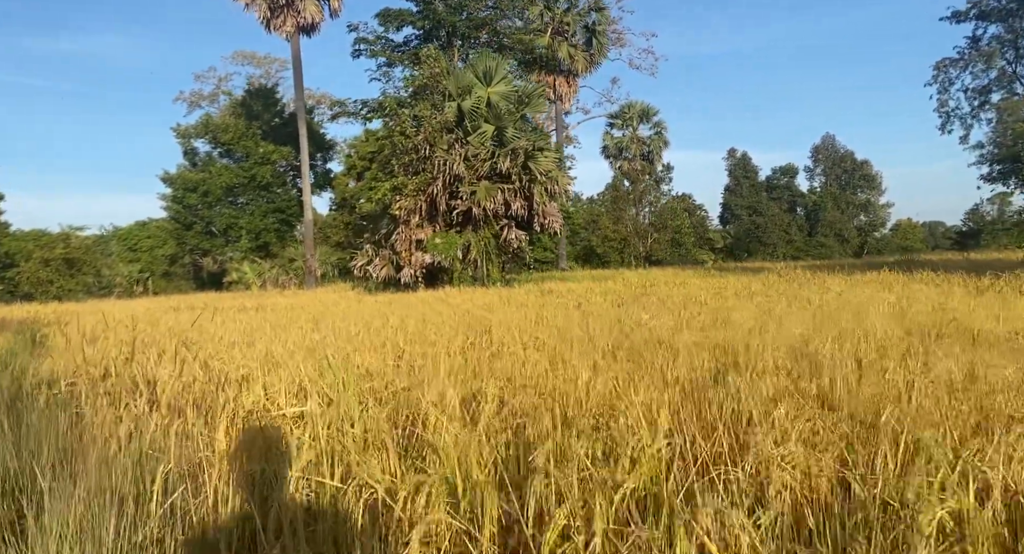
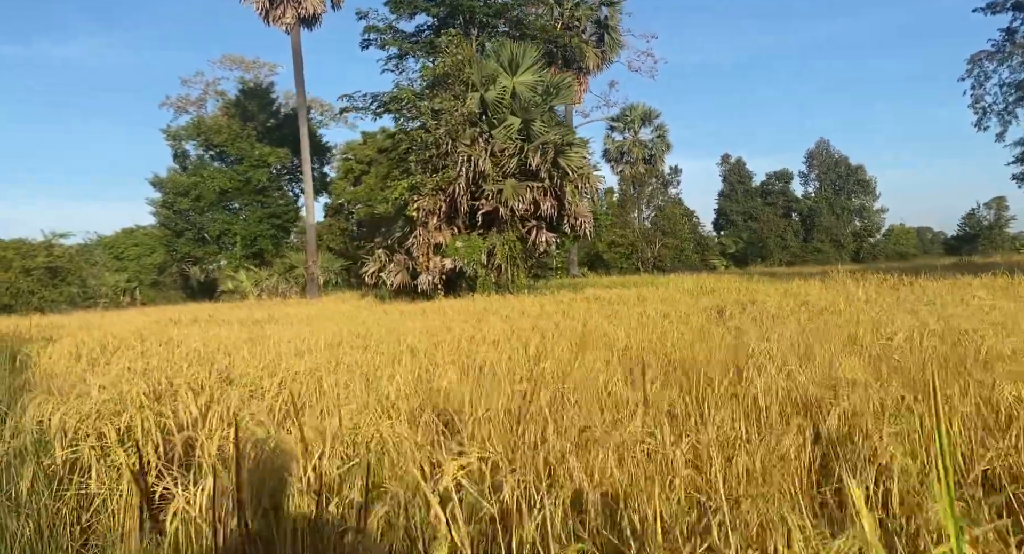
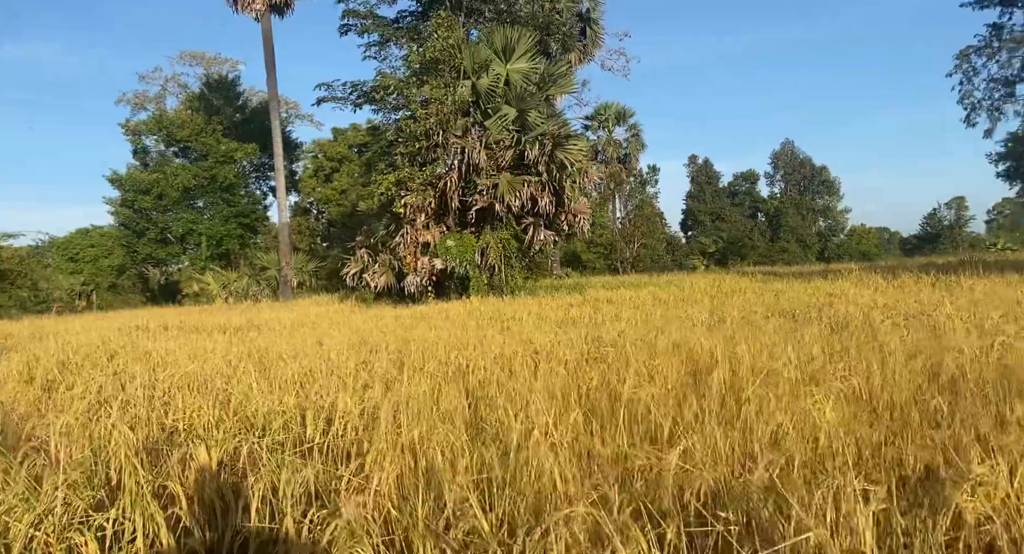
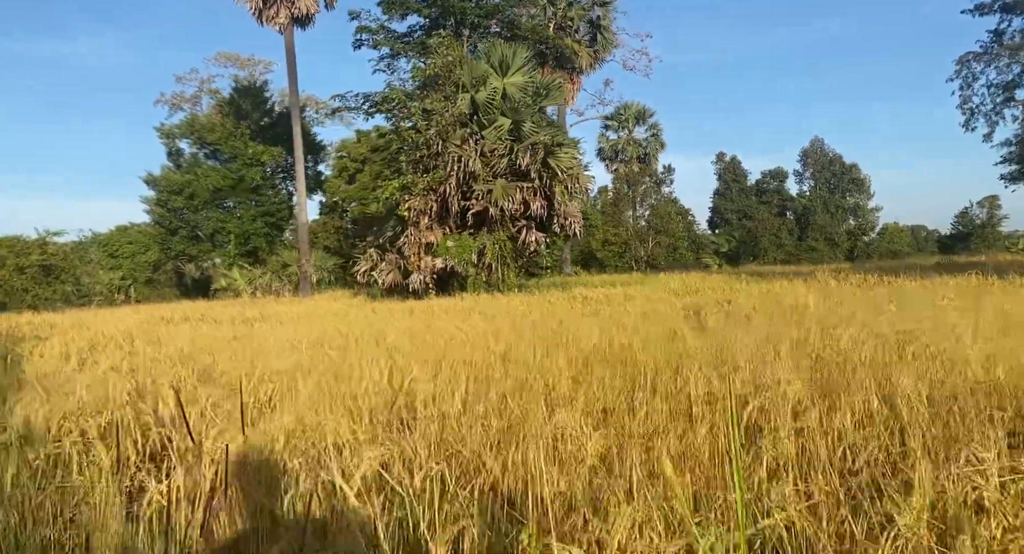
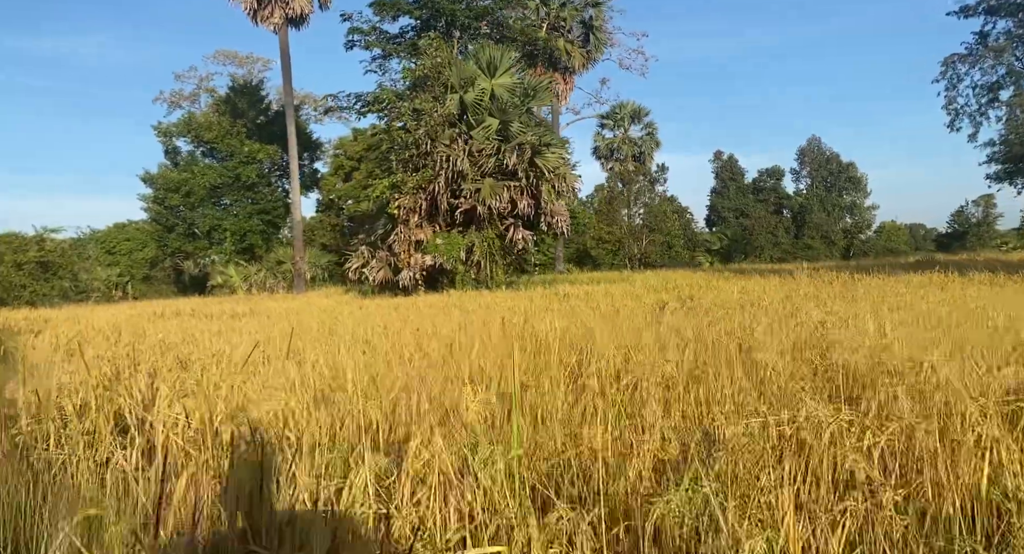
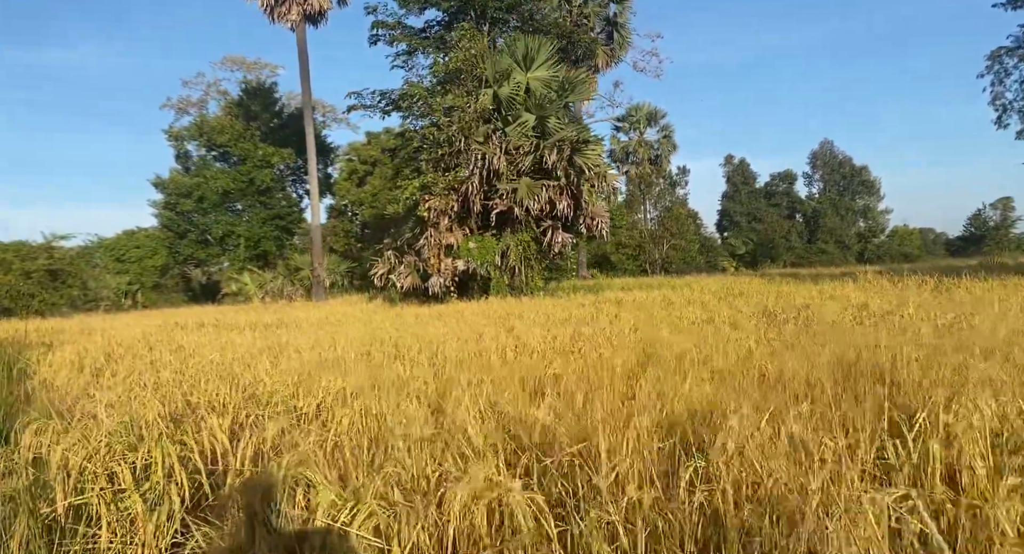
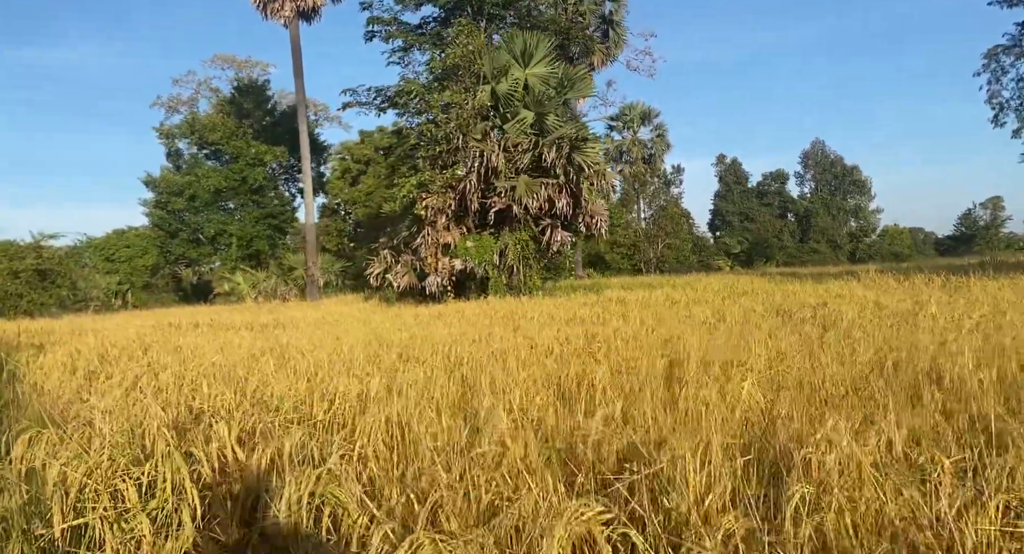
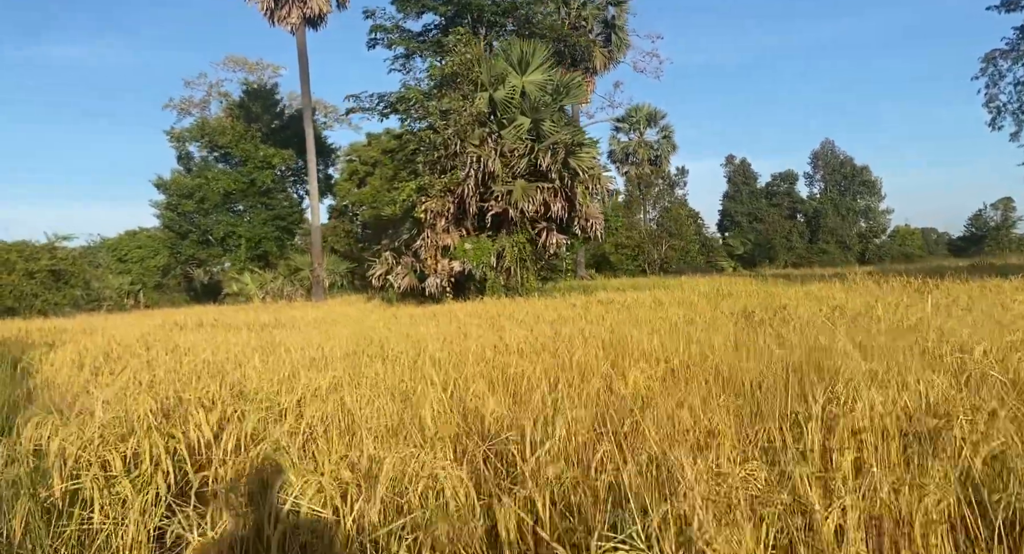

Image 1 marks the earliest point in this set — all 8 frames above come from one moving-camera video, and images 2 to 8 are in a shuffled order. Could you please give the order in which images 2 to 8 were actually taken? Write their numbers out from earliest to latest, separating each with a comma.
5, 4, 2, 8, 6, 7, 3
